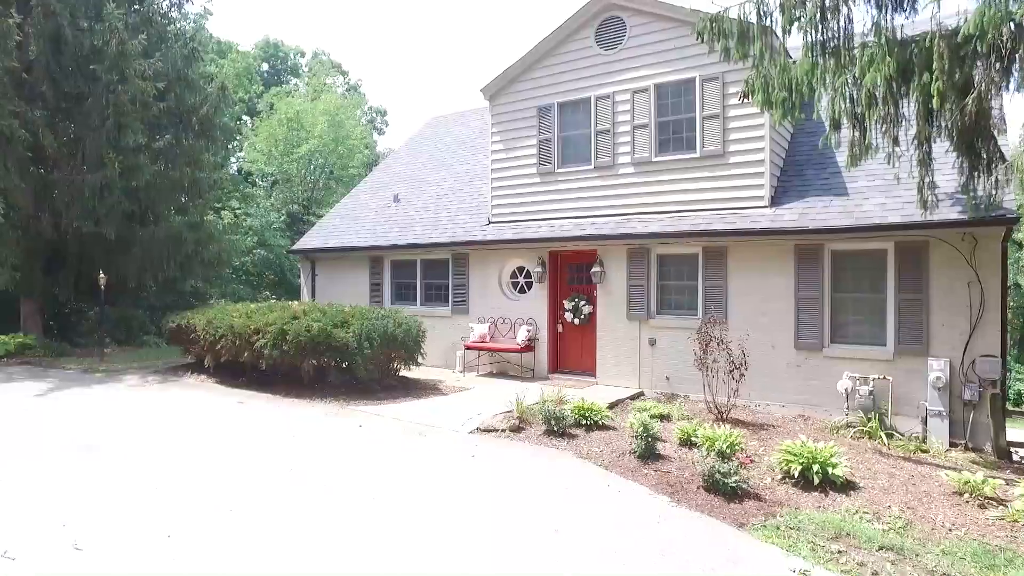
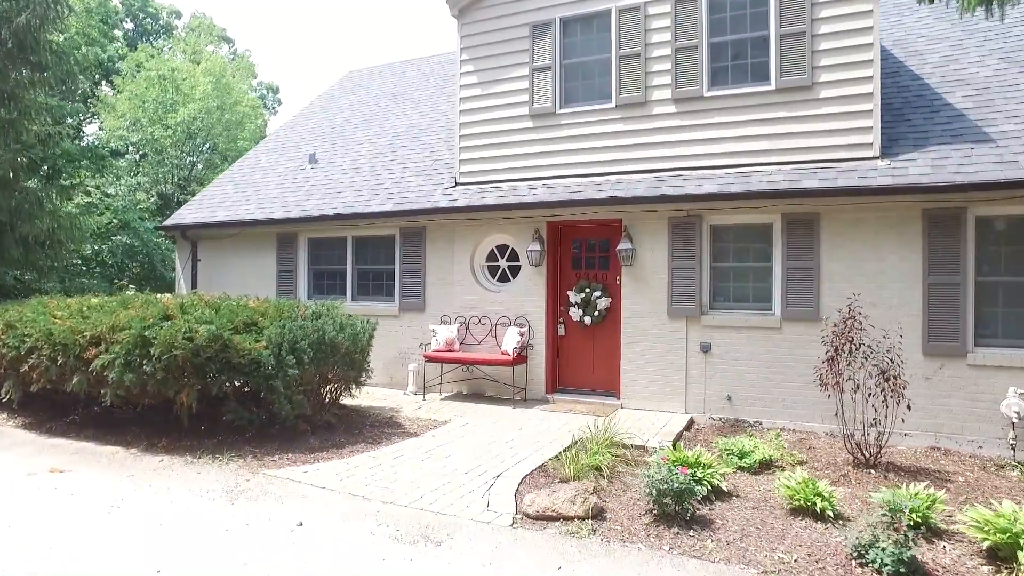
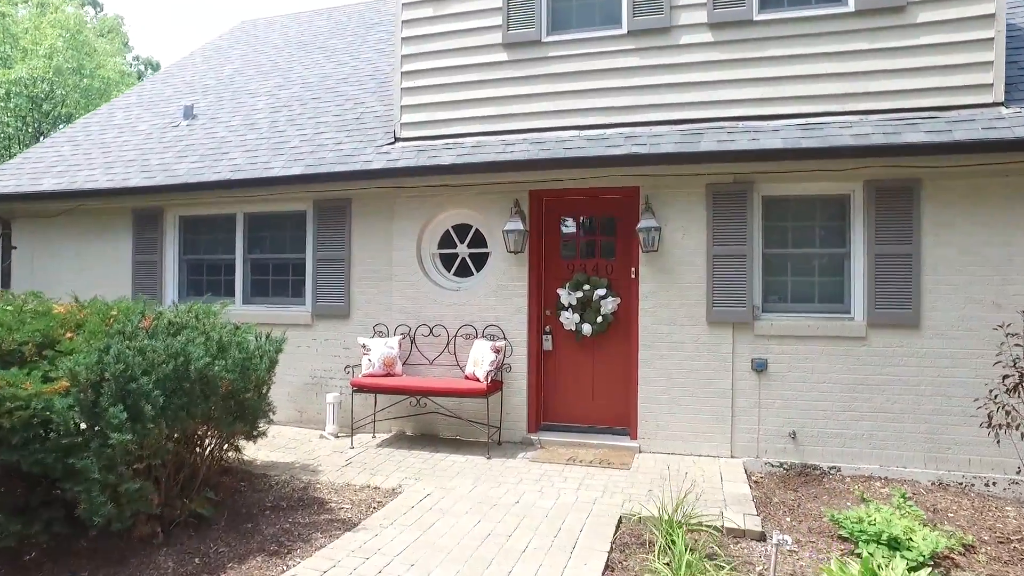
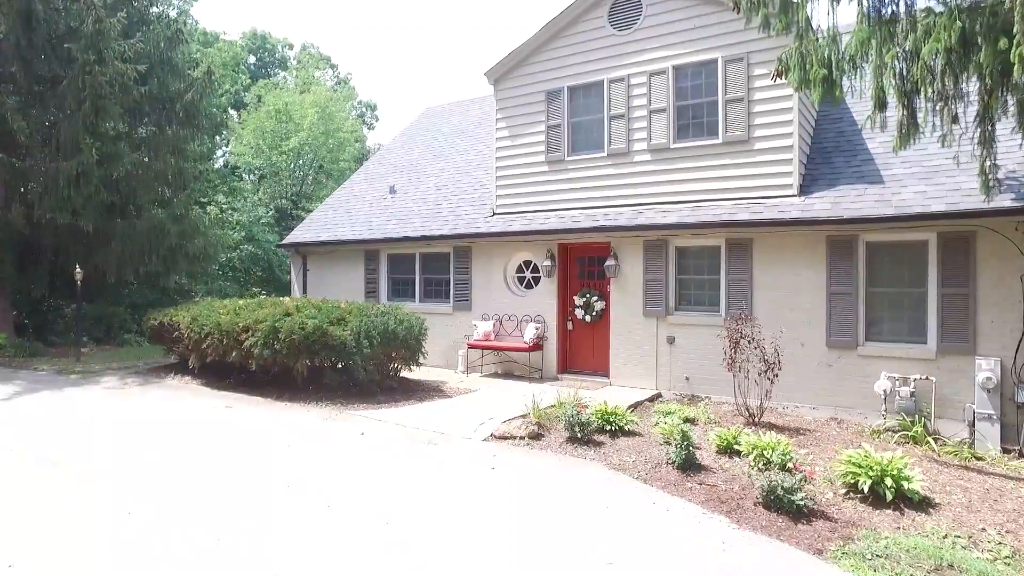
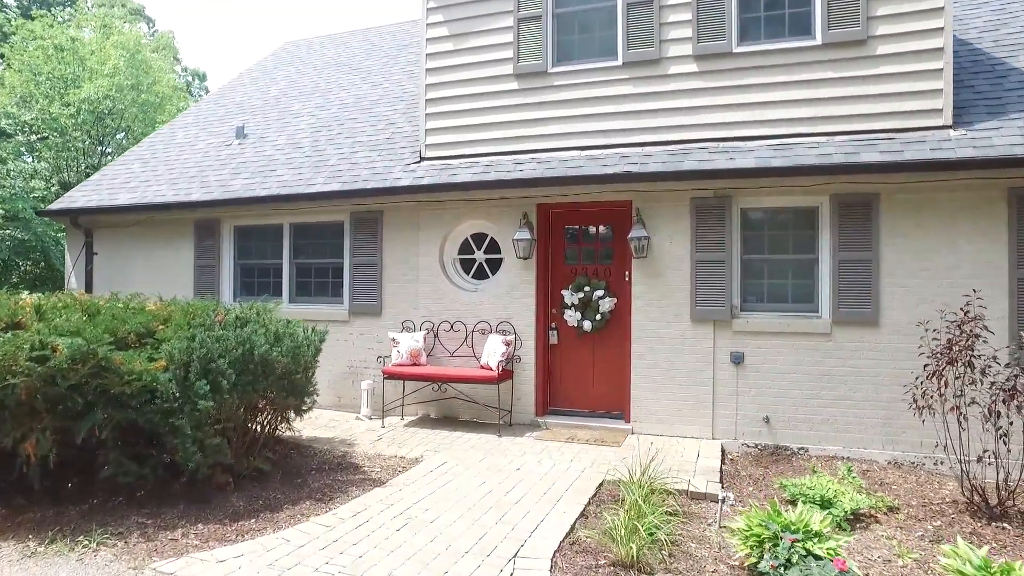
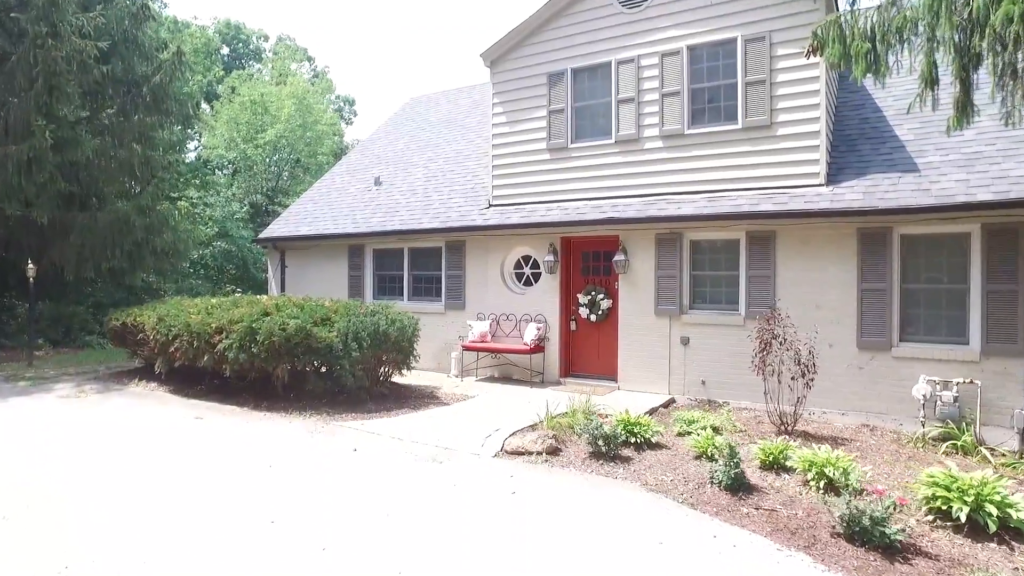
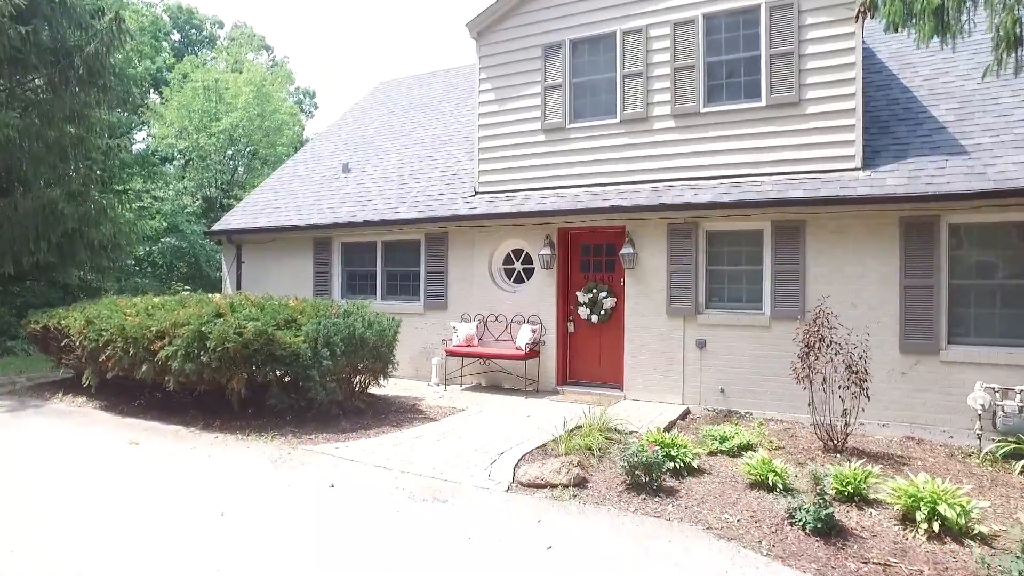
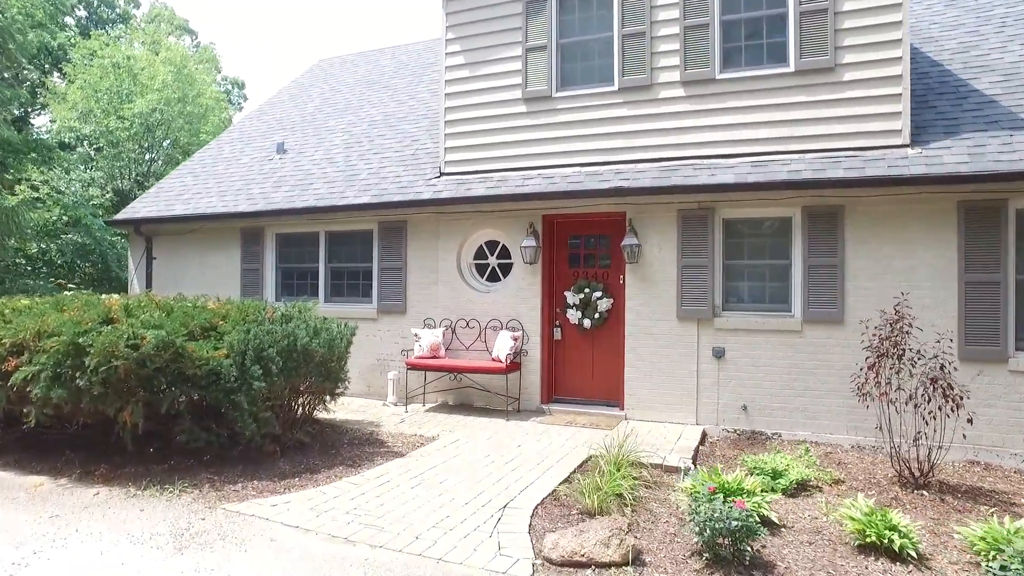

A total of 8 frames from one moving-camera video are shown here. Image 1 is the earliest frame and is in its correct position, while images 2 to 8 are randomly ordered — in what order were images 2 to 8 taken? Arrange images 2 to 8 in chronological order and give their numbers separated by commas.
4, 6, 7, 2, 8, 5, 3
